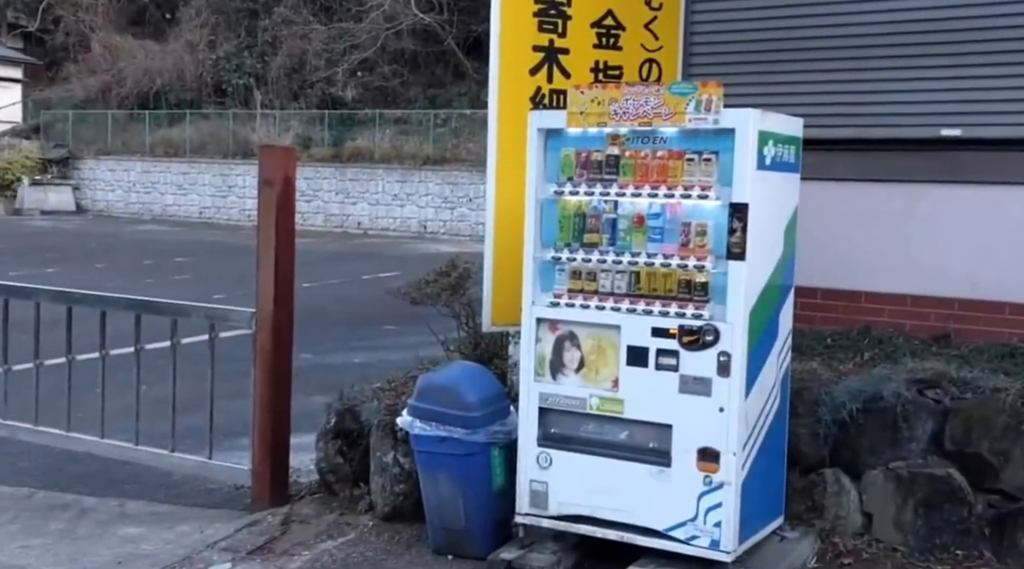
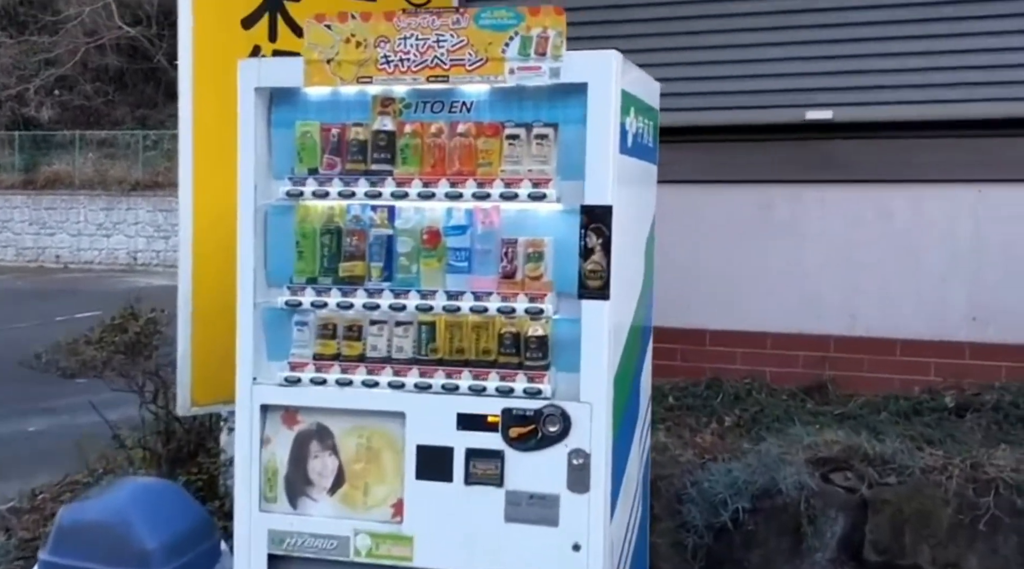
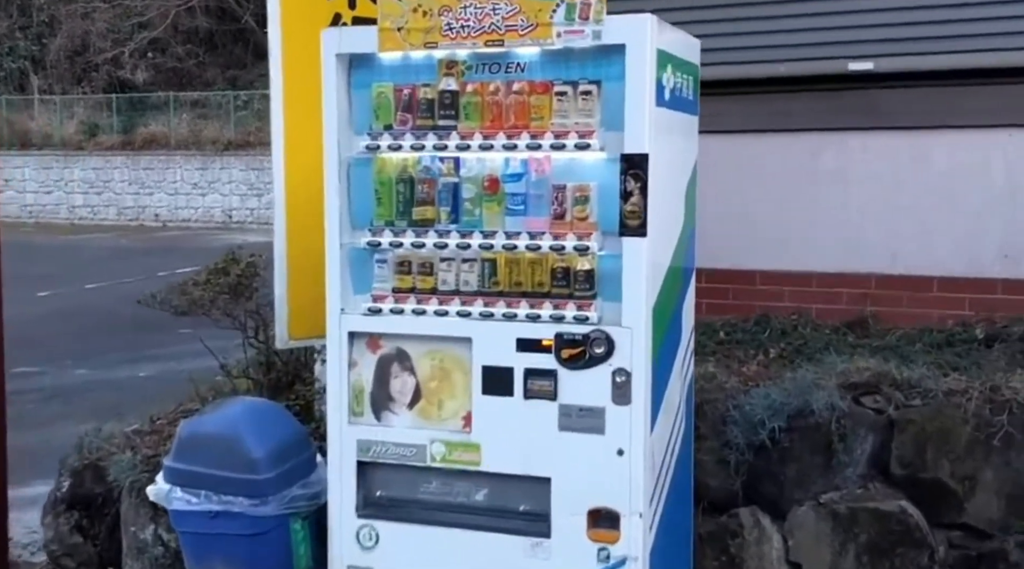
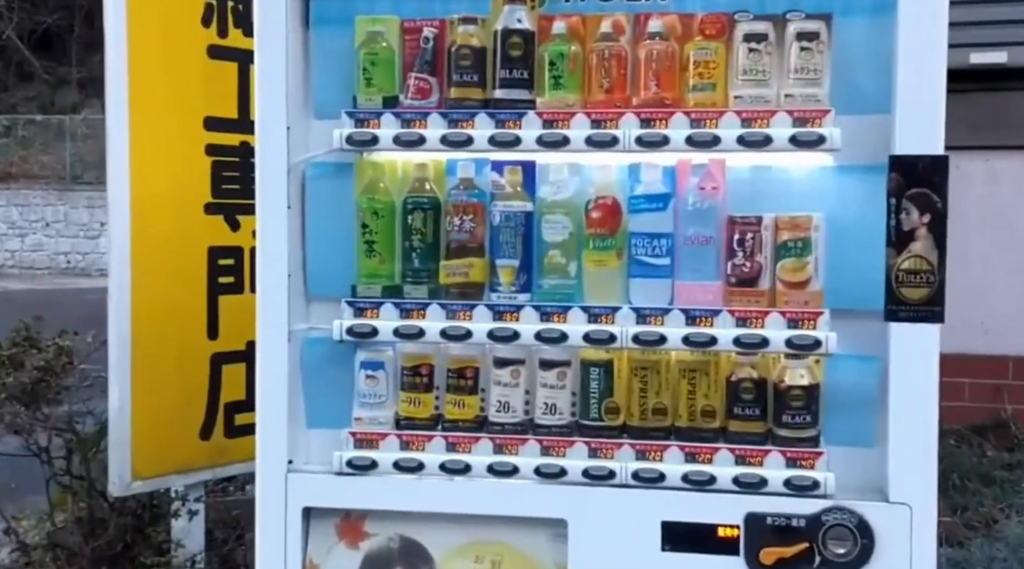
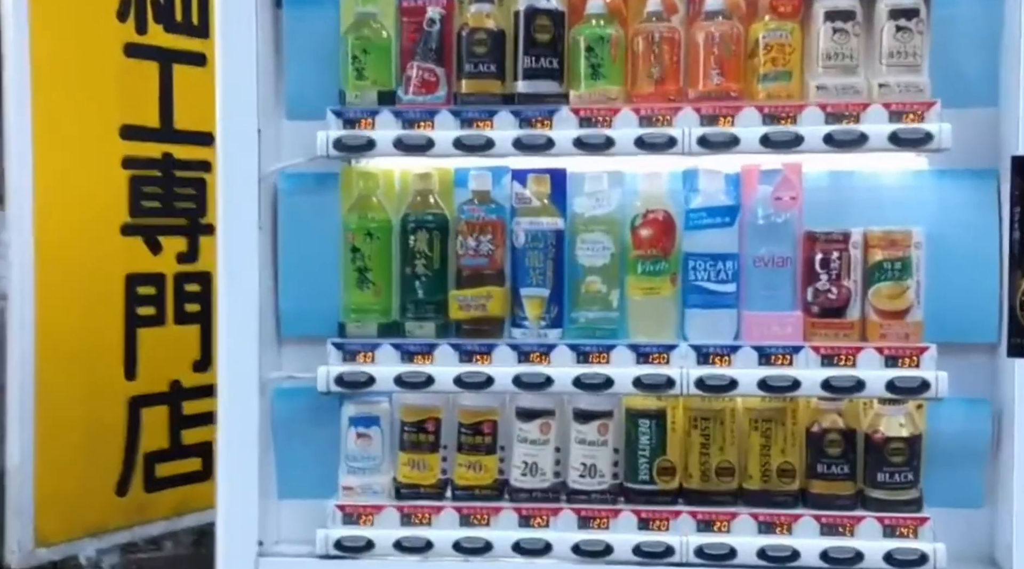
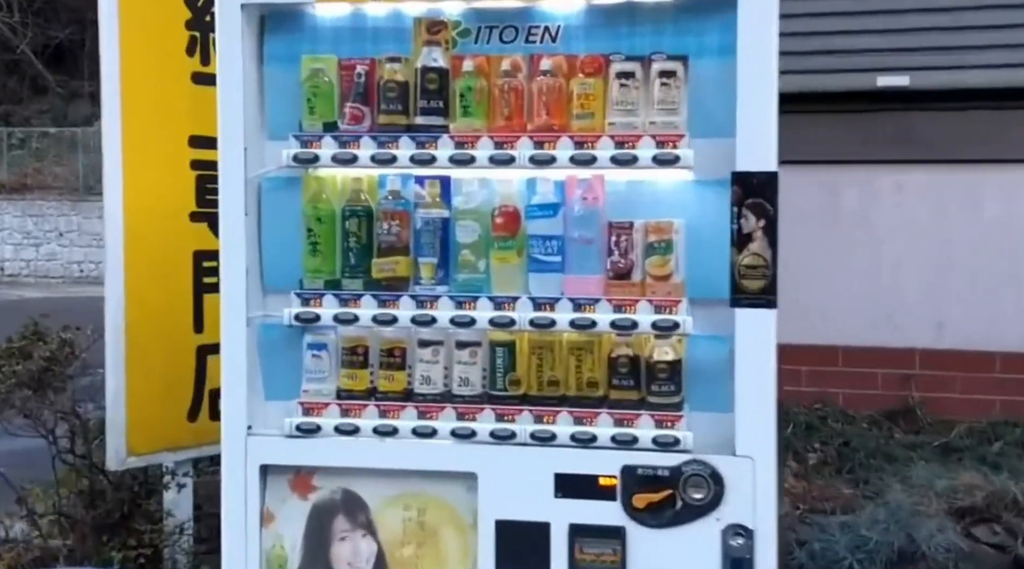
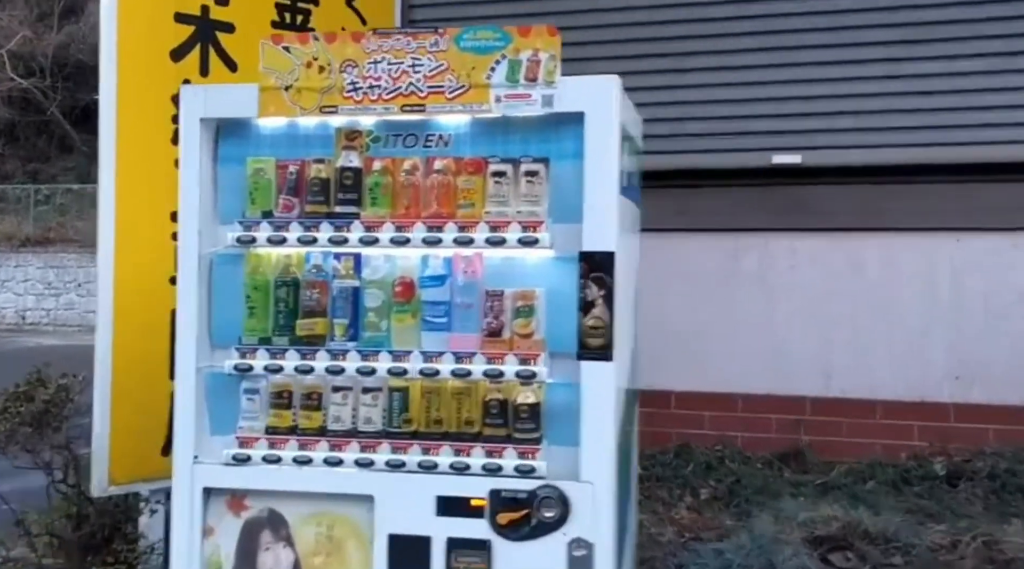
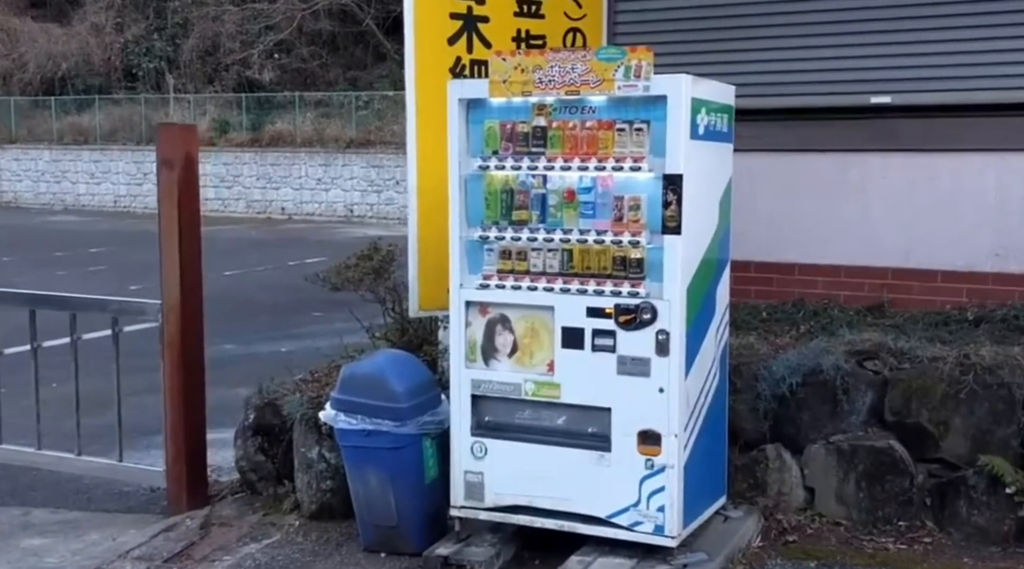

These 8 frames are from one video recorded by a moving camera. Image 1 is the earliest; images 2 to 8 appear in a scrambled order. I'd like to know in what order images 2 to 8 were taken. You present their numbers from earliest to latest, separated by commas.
8, 3, 2, 7, 6, 4, 5
